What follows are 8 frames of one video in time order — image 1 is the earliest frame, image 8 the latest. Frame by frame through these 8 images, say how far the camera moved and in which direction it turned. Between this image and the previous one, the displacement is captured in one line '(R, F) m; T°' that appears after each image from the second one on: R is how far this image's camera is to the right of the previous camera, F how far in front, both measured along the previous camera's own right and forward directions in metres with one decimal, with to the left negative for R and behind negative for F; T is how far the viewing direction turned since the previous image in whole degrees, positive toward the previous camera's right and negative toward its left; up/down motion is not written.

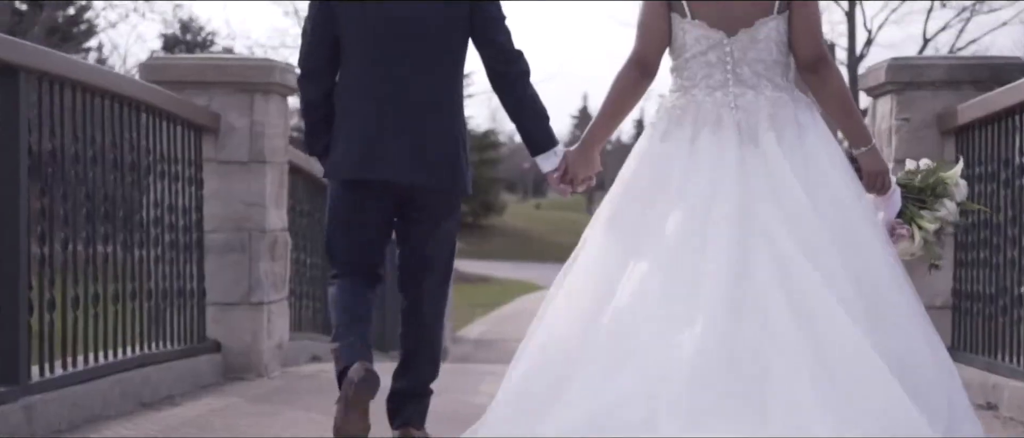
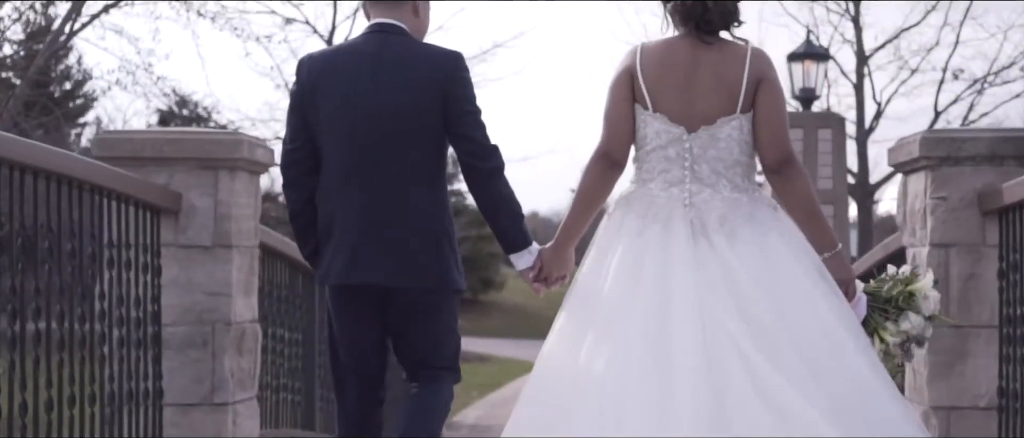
(0.0, +0.7) m; 0°
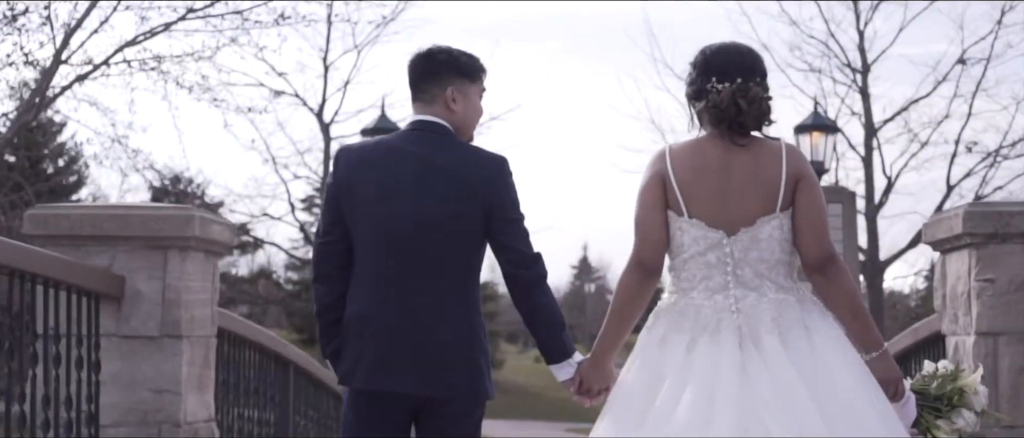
(0.0, +0.7) m; 0°
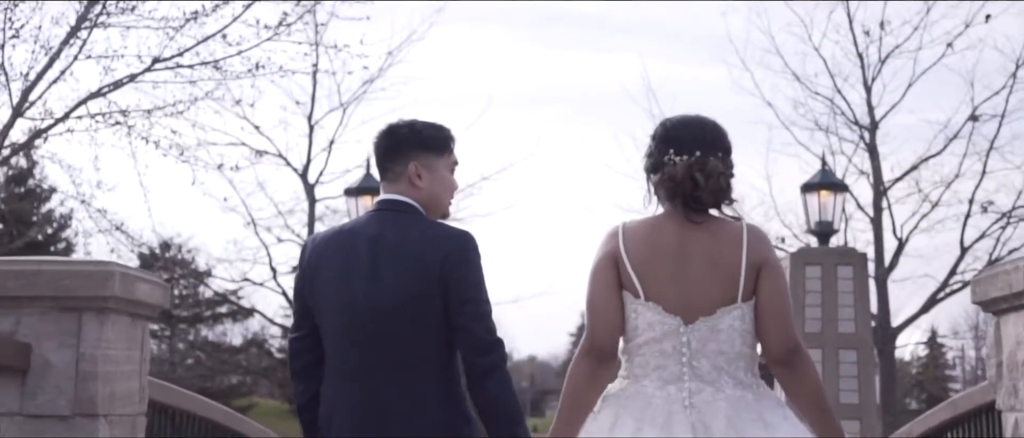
(+0.1, +0.8) m; 0°
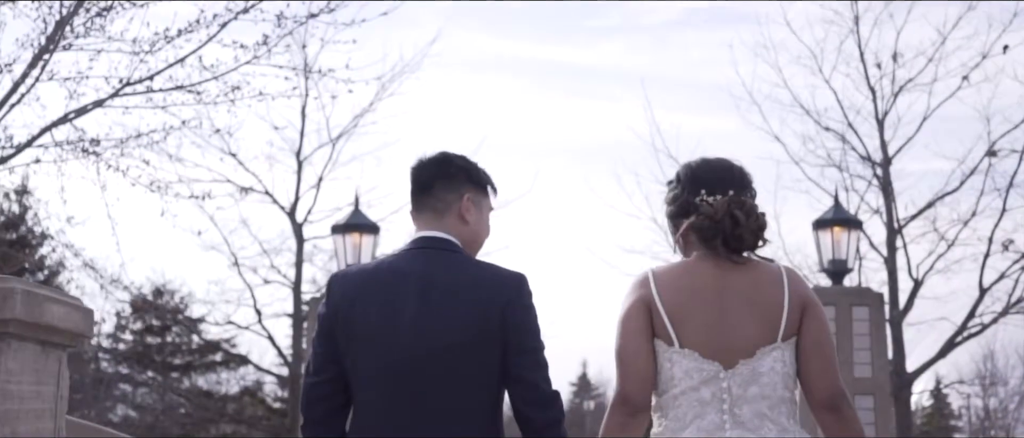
(+0.1, +0.7) m; 0°
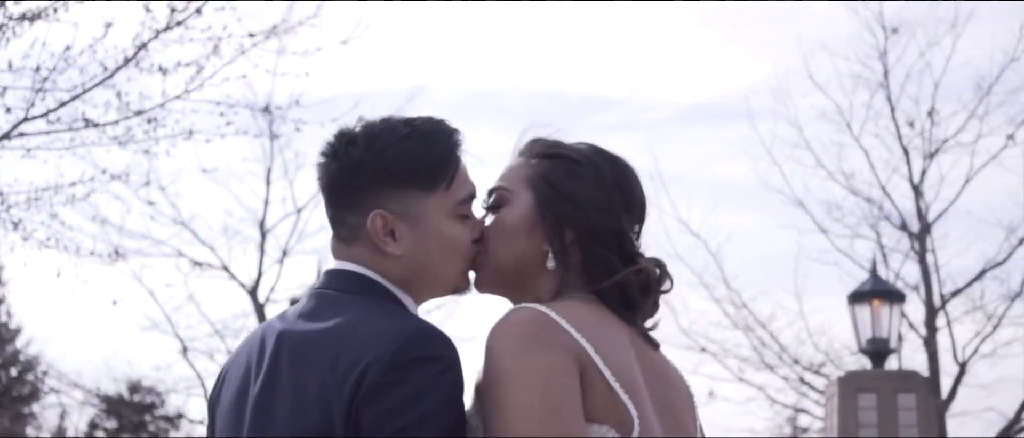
(+0.1, +1.8) m; 0°
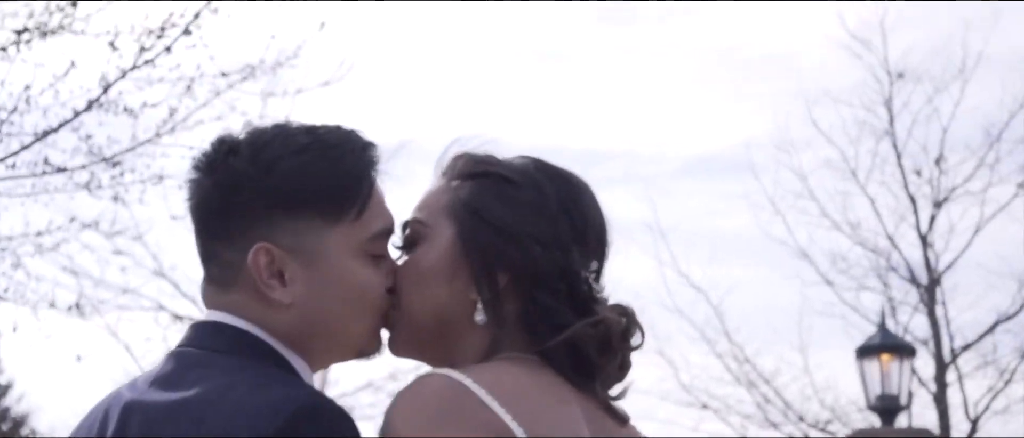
(+0.1, +0.5) m; 0°
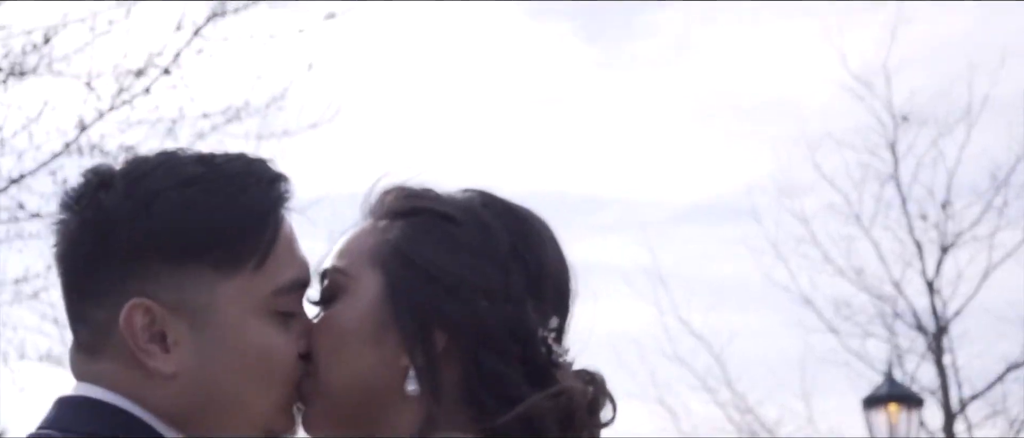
(0.0, +0.3) m; 0°
